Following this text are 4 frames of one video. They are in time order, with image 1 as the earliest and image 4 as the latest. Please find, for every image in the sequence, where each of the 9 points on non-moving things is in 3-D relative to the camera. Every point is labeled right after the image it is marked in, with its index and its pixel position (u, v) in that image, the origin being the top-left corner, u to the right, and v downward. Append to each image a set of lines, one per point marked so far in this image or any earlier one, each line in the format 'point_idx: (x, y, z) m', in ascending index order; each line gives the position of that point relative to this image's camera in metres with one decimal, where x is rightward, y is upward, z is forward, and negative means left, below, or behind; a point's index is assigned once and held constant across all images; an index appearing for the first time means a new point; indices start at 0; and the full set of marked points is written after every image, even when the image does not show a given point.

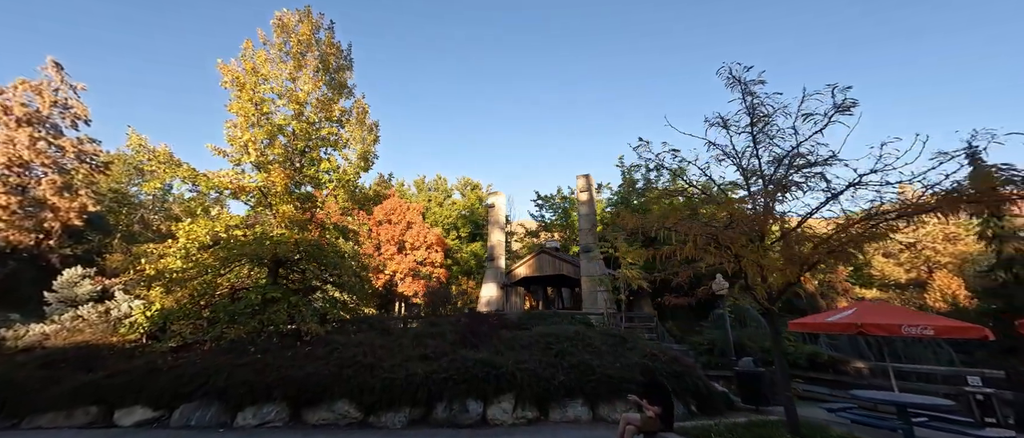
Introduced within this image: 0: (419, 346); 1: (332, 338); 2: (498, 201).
0: (-1.7, -2.3, +6.5) m
1: (-3.4, -2.3, +7.0) m
2: (-0.6, +0.7, +14.8) m
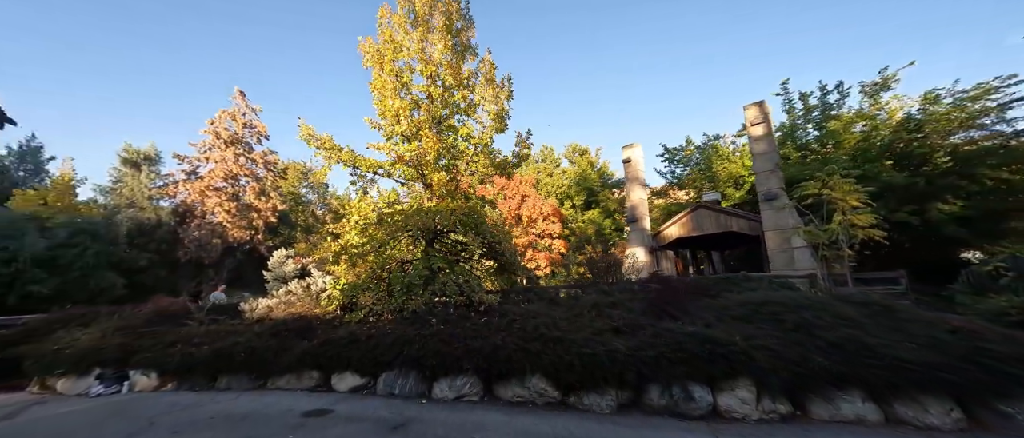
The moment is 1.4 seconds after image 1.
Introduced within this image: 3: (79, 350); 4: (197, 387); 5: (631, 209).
0: (+1.4, -1.5, +5.6) m
1: (-0.1, -1.6, +6.5) m
2: (+4.4, +2.3, +13.0) m
3: (-8.3, -2.5, +6.9) m
4: (-5.7, -3.0, +6.5) m
5: (+4.2, +0.3, +12.5) m
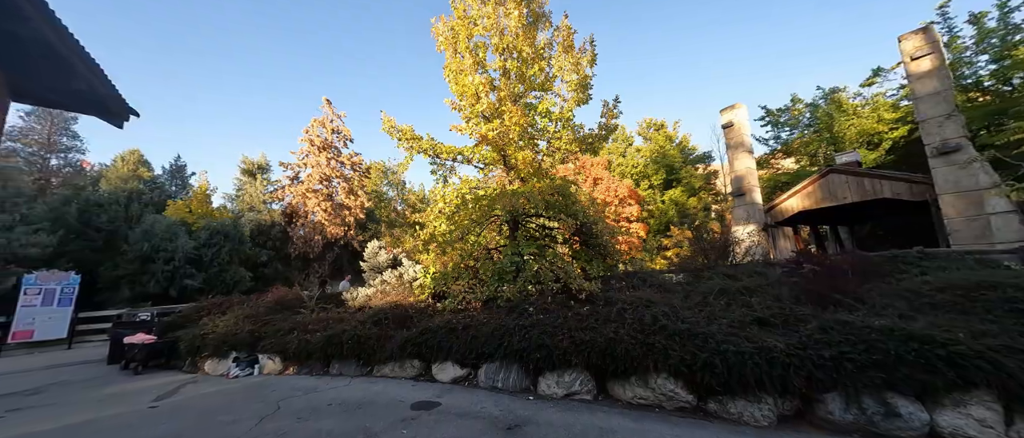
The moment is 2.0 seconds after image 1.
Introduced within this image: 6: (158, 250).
0: (+2.9, -1.1, +4.6) m
1: (+1.6, -1.2, +5.8) m
2: (+7.1, +3.2, +11.2) m
3: (-6.3, -2.5, +7.7) m
4: (-3.8, -2.9, +6.9) m
5: (+6.8, +1.2, +10.8) m
6: (-17.5, -1.6, +17.8) m
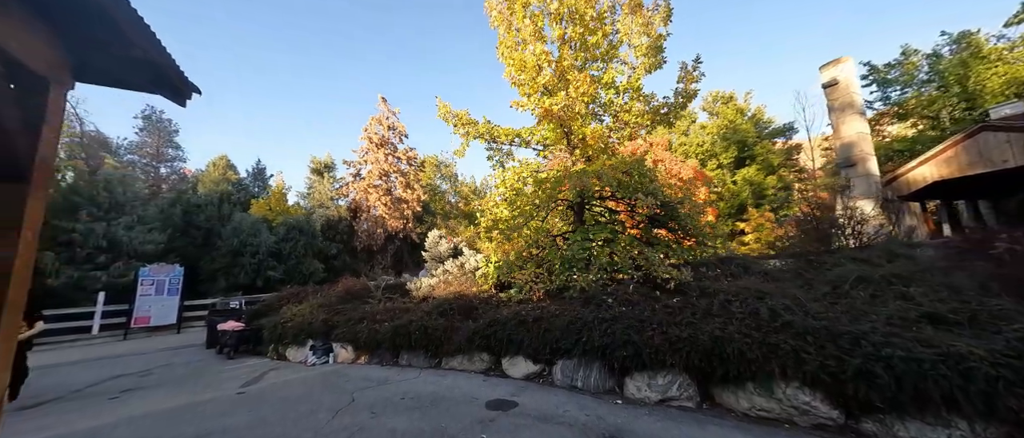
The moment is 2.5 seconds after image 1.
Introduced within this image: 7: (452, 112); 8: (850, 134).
0: (+3.8, -0.8, +3.6) m
1: (+2.7, -0.9, +5.0) m
2: (+8.7, +3.8, +9.5) m
3: (-4.8, -2.4, +8.0) m
4: (-2.4, -2.7, +6.9) m
5: (+8.5, +1.8, +9.2) m
6: (-14.5, -1.4, +19.6) m
7: (-1.6, +2.8, +9.5) m
8: (+8.6, +2.2, +9.2) m
